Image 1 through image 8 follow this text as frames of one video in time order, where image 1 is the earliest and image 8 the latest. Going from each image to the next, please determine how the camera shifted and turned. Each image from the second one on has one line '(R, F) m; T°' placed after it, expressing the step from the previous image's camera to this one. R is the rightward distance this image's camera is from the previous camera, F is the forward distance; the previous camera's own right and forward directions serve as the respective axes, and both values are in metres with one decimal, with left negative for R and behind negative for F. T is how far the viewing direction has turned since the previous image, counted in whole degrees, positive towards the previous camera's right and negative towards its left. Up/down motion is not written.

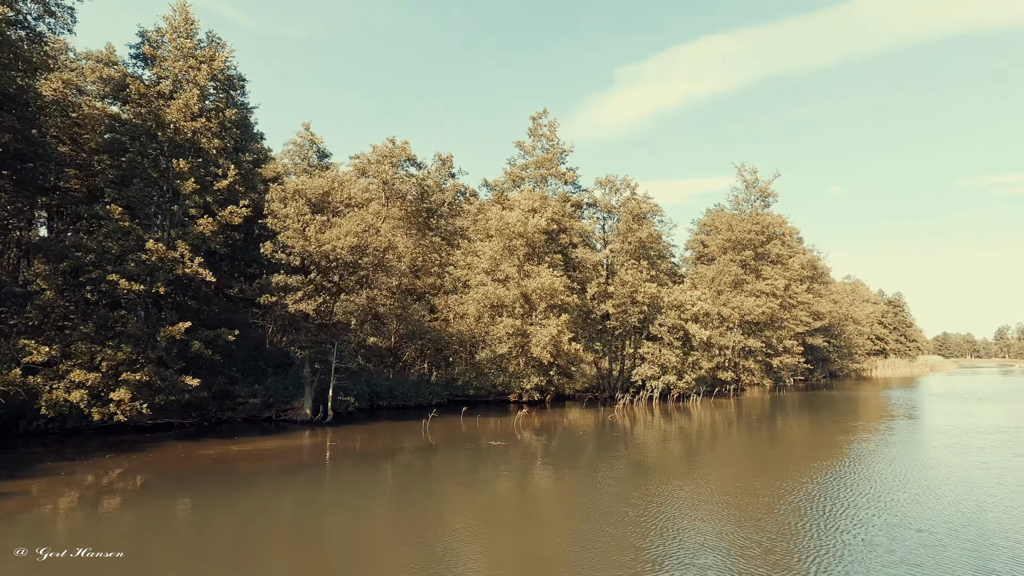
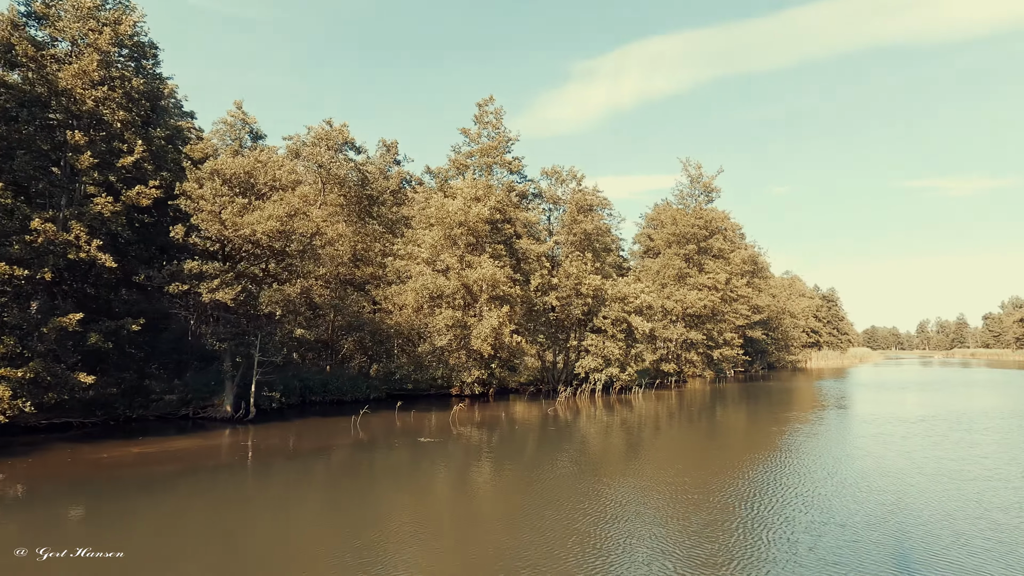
(+0.6, +0.8) m; +5°
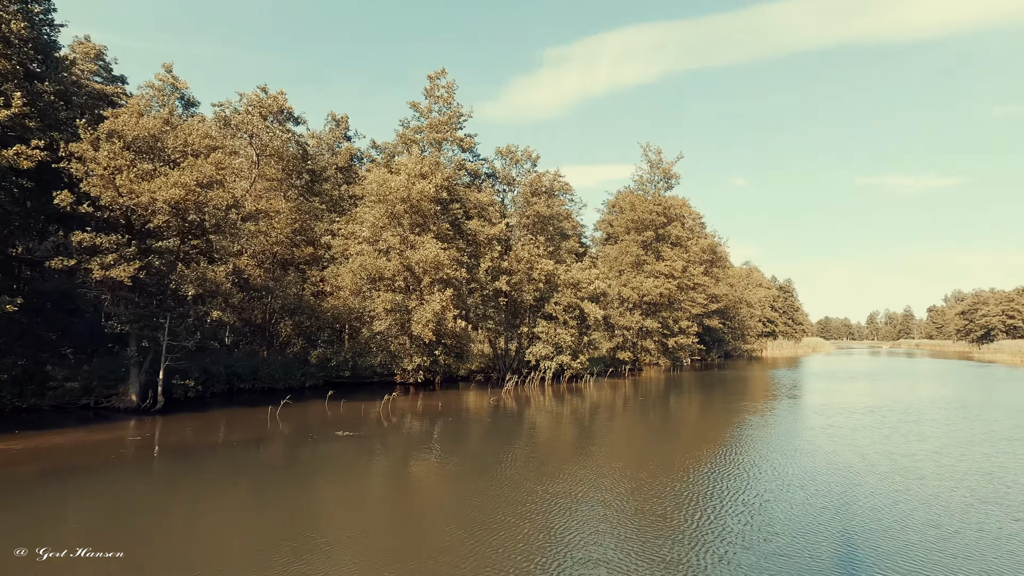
(+1.0, +1.5) m; +3°
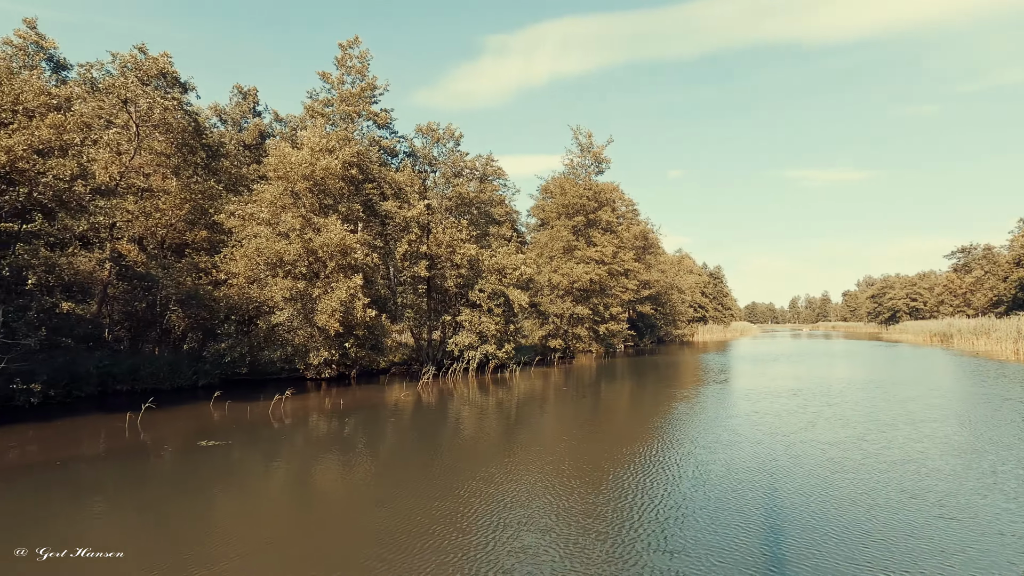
(+1.1, +1.8) m; +6°
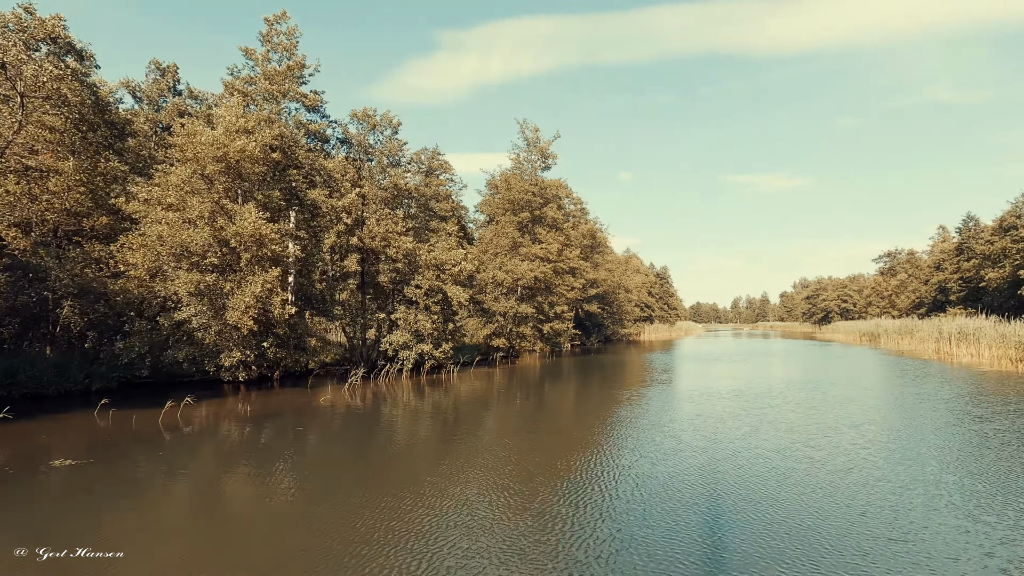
(+0.7, +1.5) m; +5°
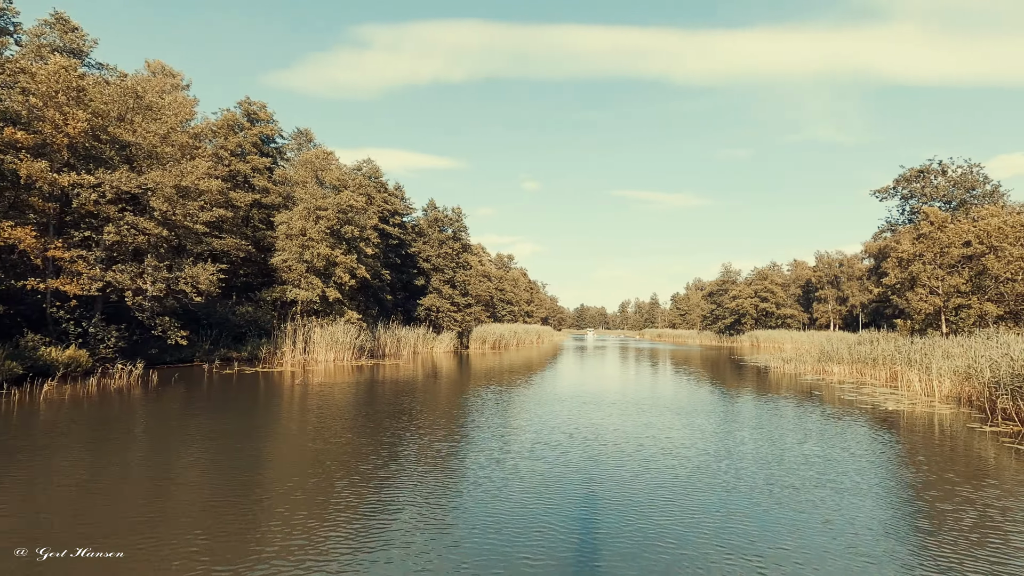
(+1.2, +2.5) m; +10°
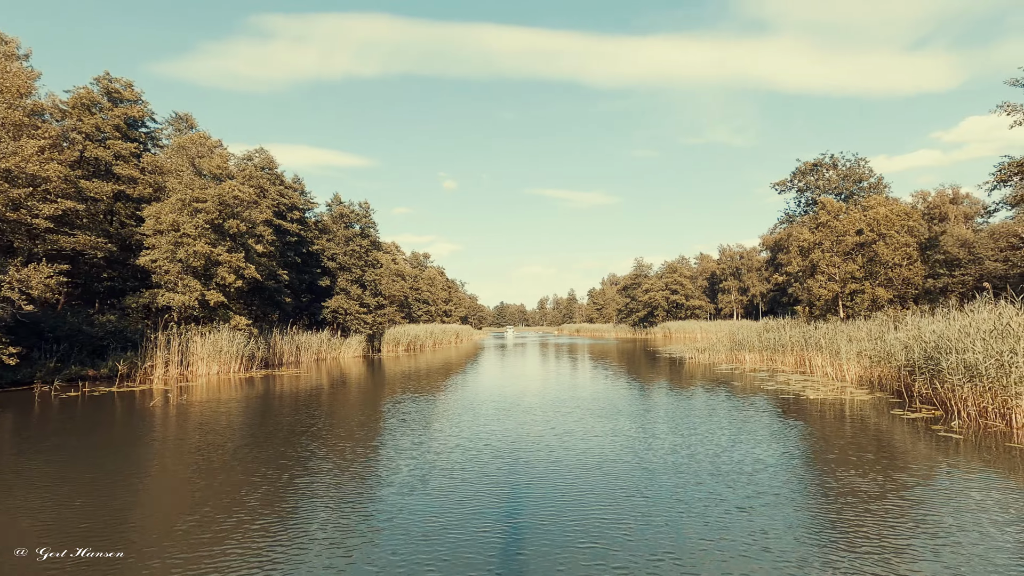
(+0.4, +1.6) m; +8°
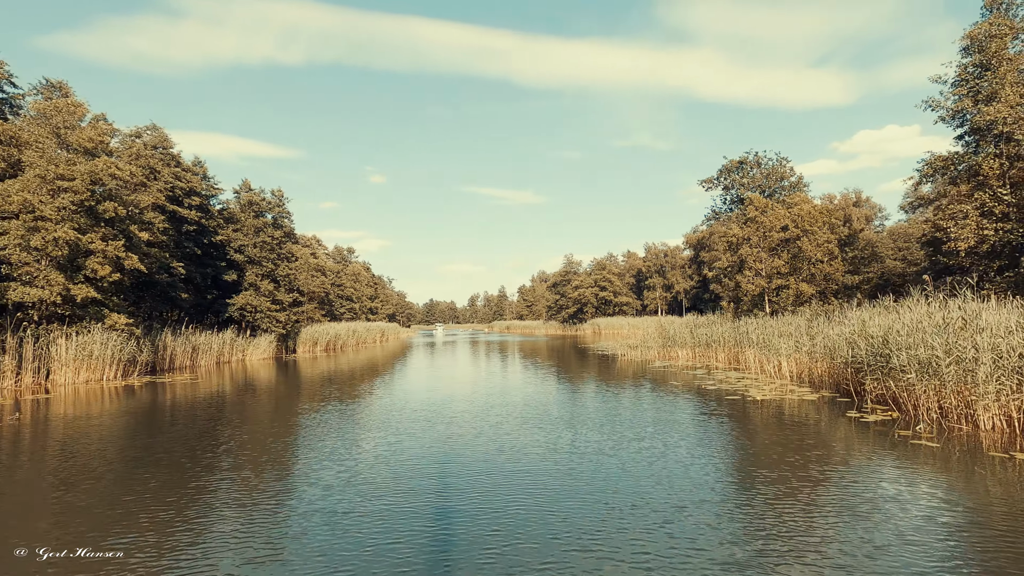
(+0.2, +1.8) m; +7°
